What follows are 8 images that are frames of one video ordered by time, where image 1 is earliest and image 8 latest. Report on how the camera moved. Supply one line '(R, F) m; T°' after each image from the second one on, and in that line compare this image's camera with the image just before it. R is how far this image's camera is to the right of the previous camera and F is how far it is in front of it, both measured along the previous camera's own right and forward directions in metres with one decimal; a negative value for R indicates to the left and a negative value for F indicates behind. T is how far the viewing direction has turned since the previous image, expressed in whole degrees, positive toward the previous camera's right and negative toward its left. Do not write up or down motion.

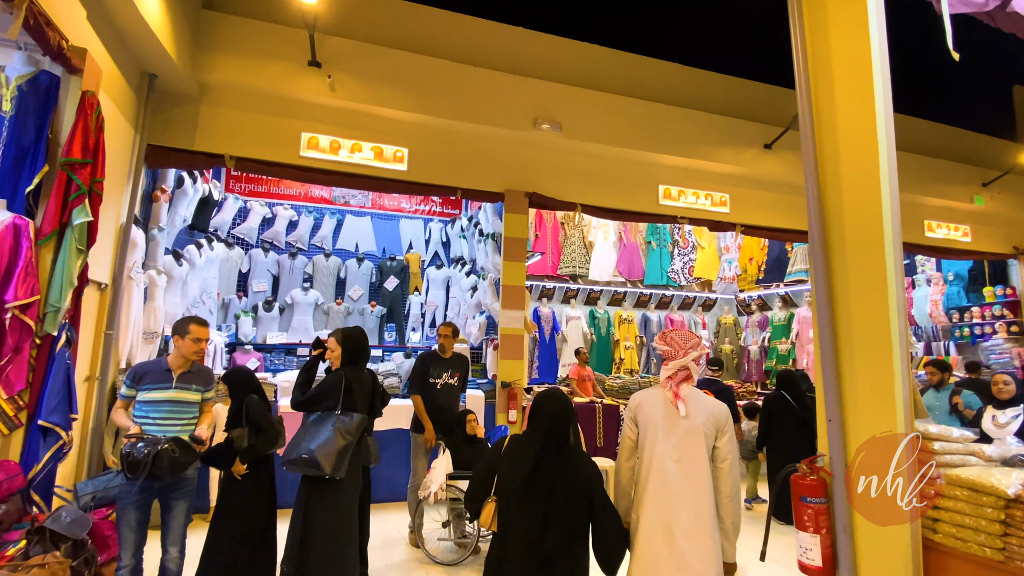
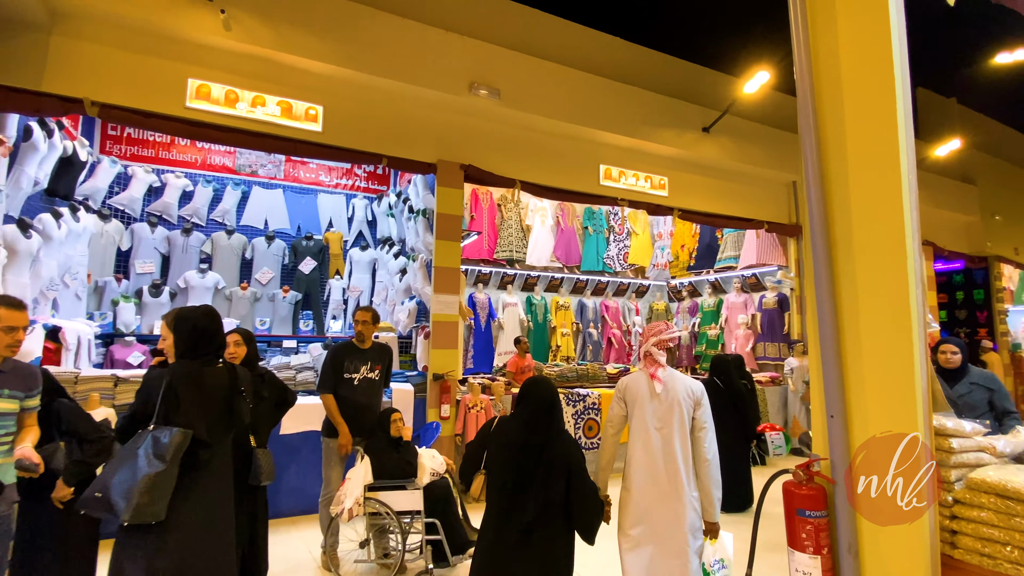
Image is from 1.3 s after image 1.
(0.0, +0.4) m; +8°
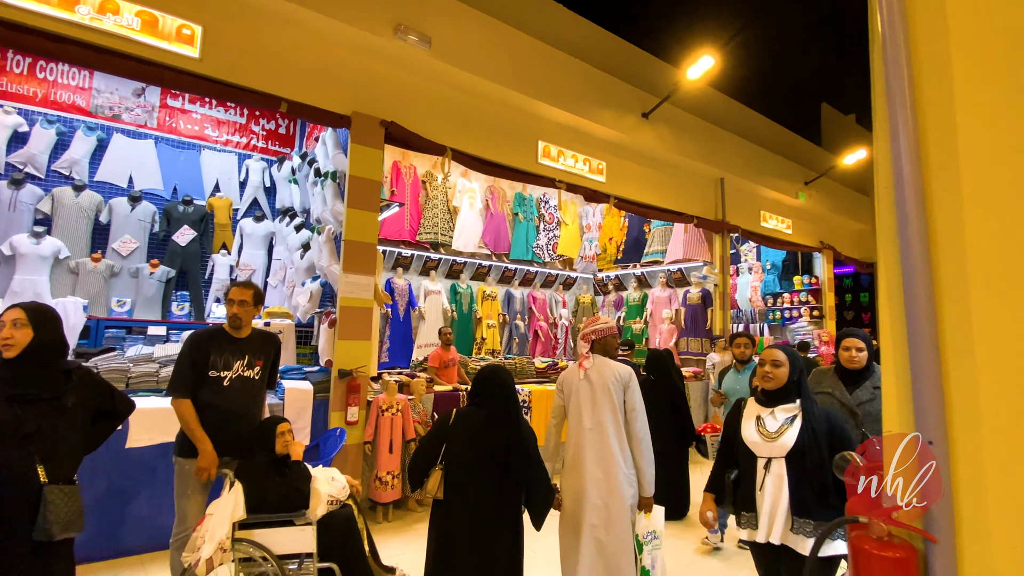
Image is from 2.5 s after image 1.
(-0.1, +0.6) m; +10°
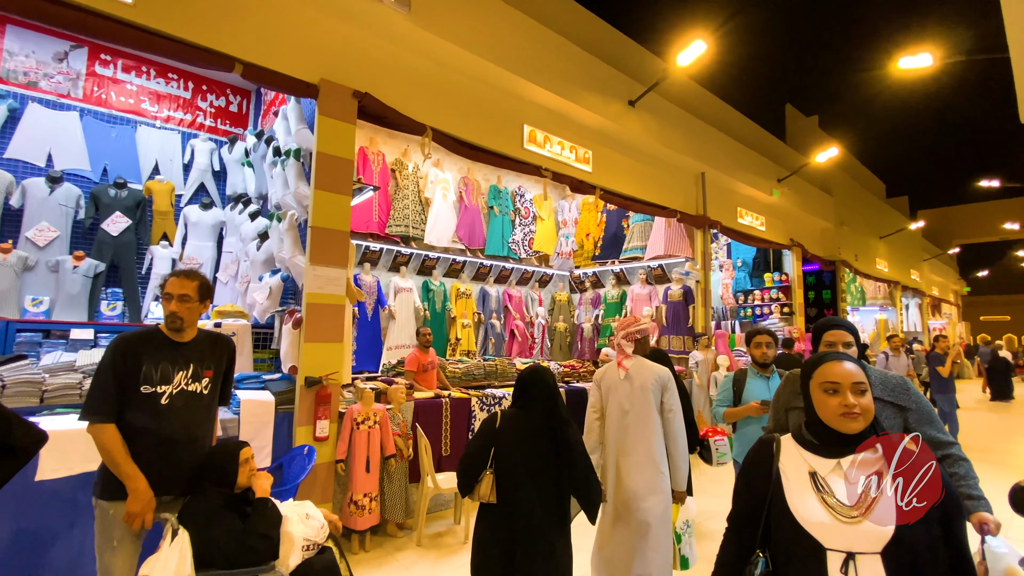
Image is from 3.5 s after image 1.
(-0.2, +0.4) m; +5°
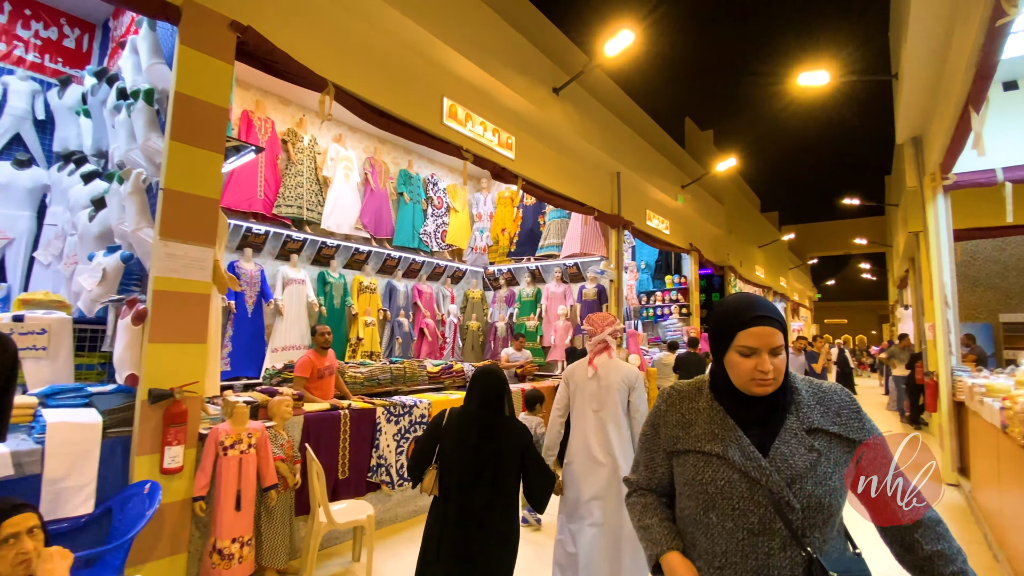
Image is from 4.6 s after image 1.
(-0.1, +0.4) m; +11°
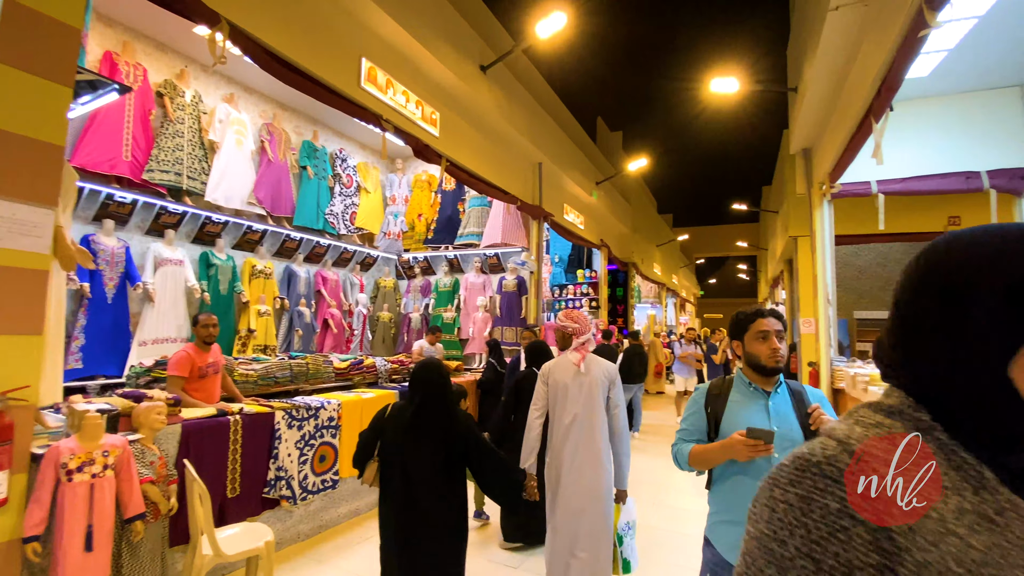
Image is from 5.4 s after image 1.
(-0.1, +0.3) m; +11°
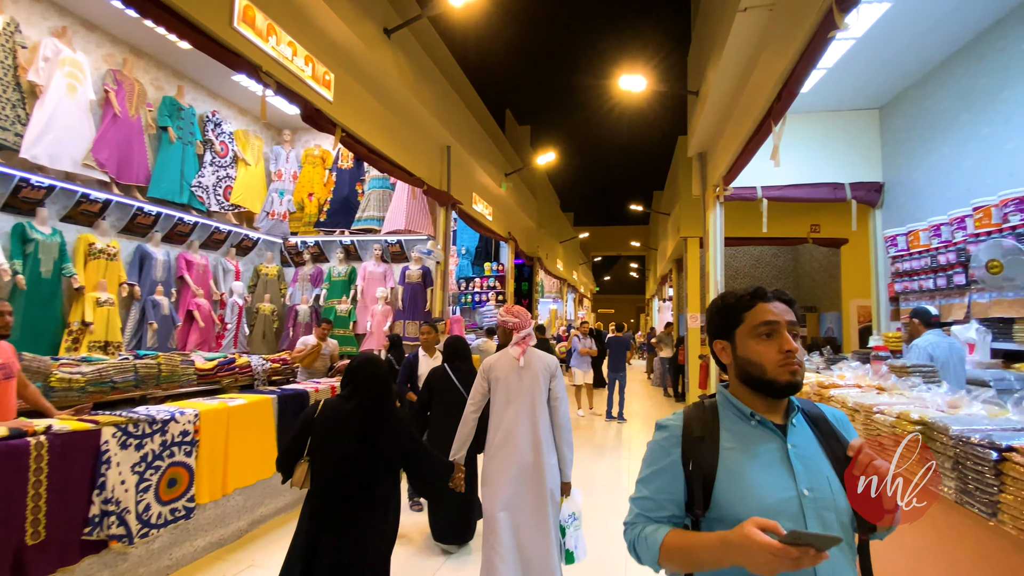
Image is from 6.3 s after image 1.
(0.0, +0.3) m; +11°
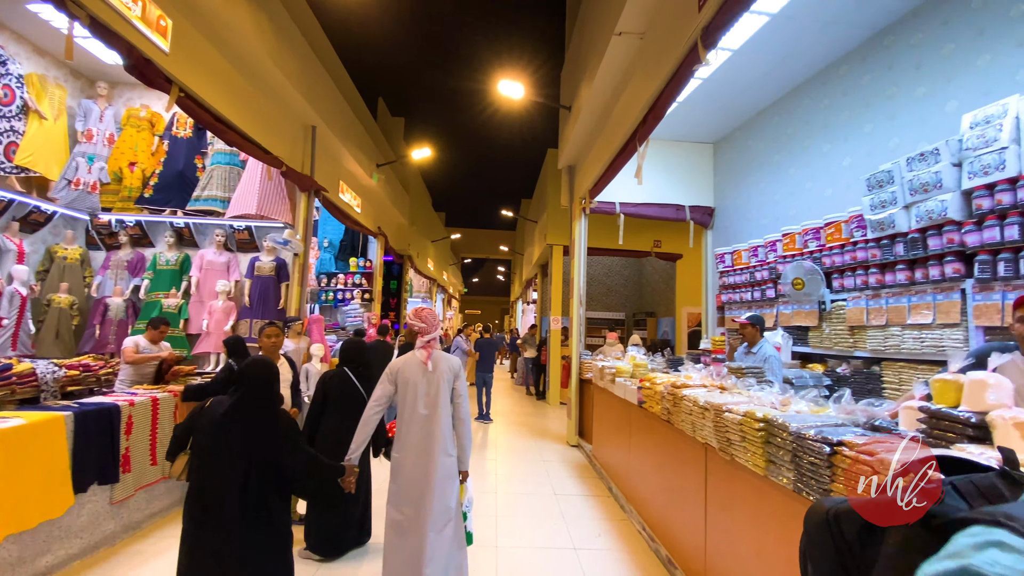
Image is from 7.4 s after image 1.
(-0.1, +0.1) m; +16°
